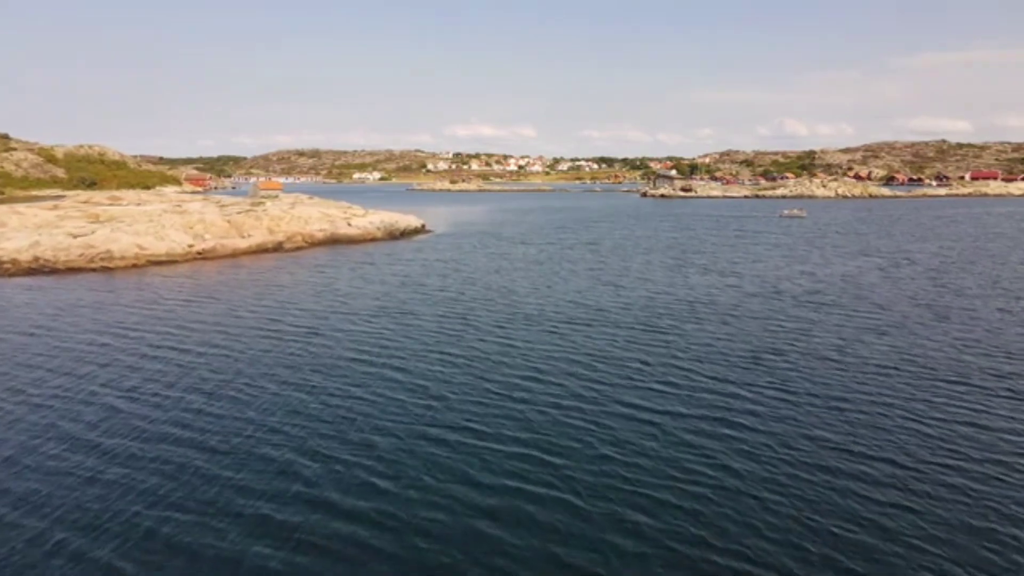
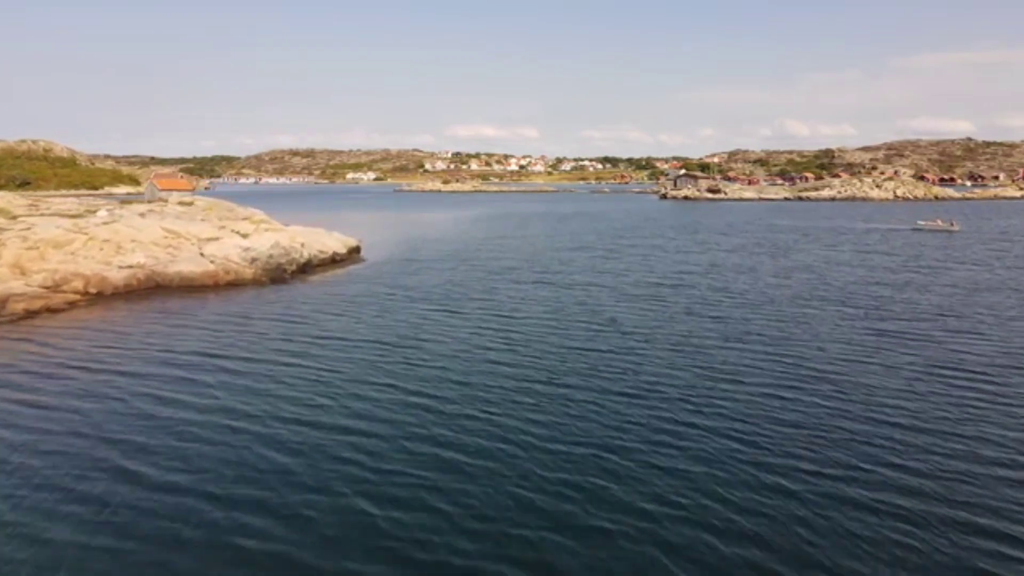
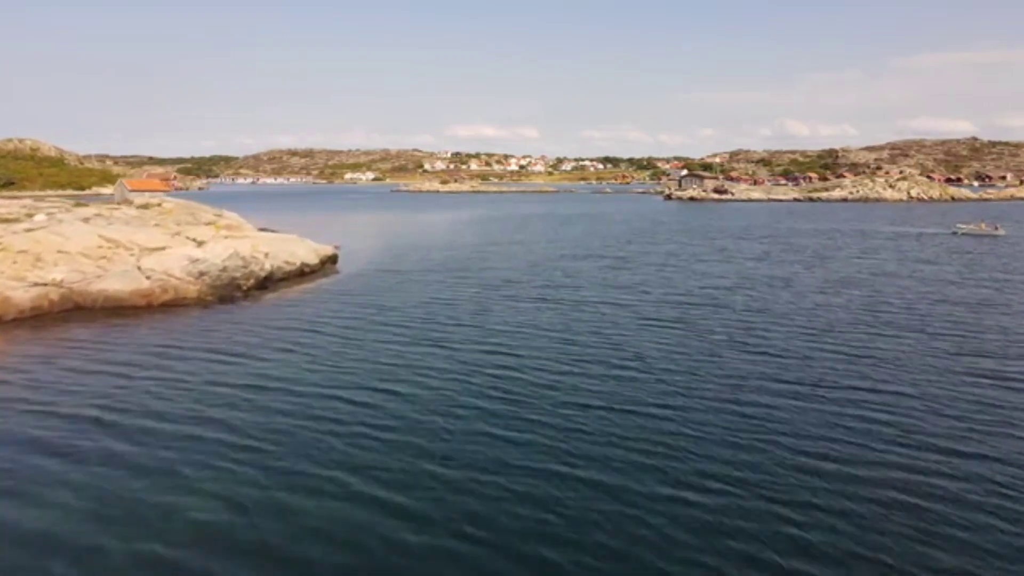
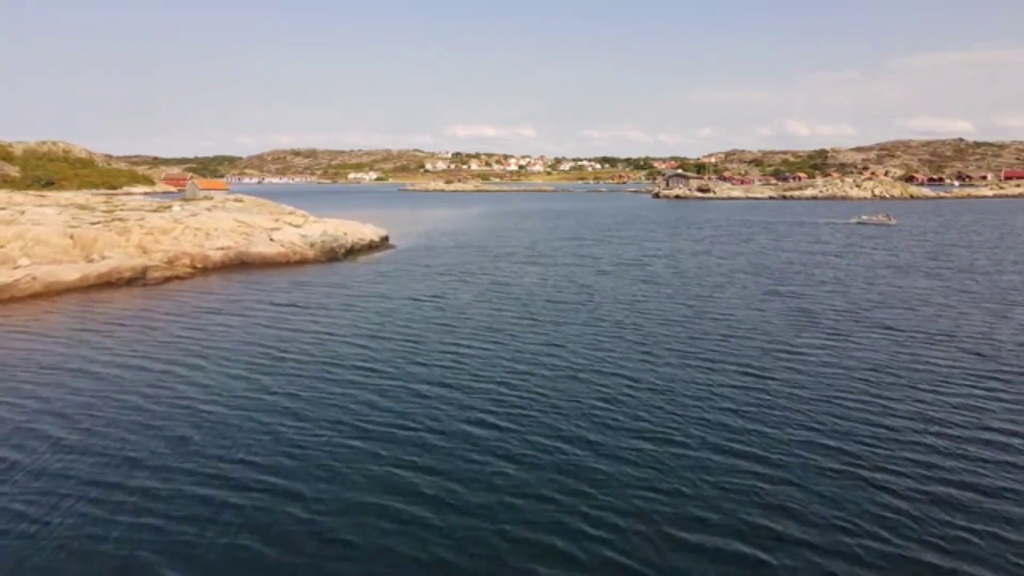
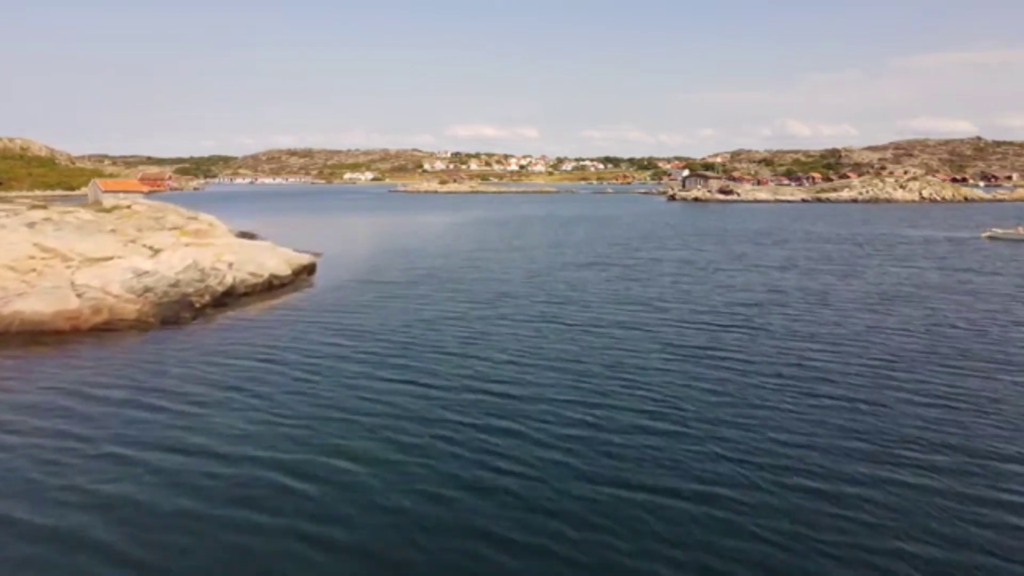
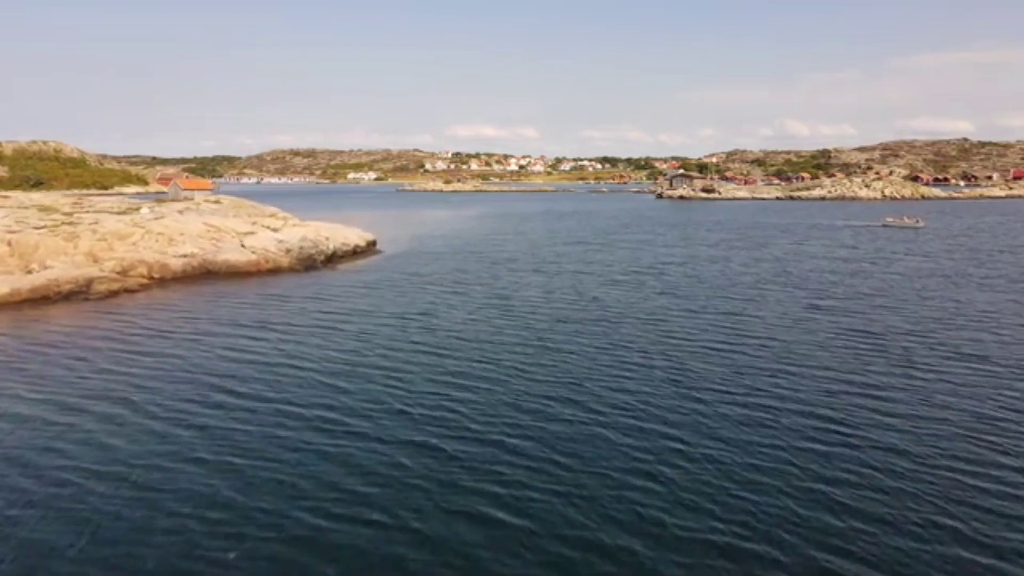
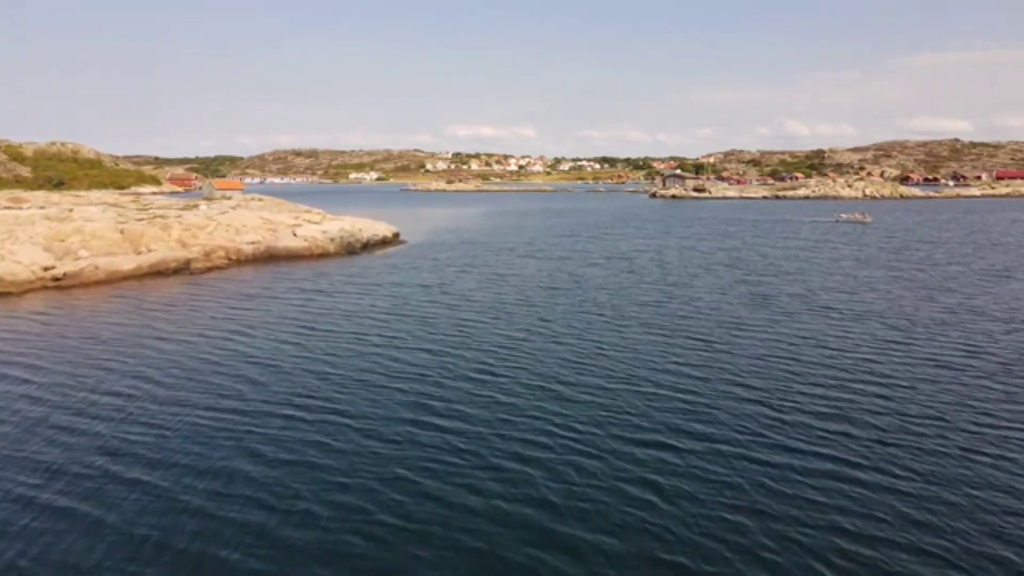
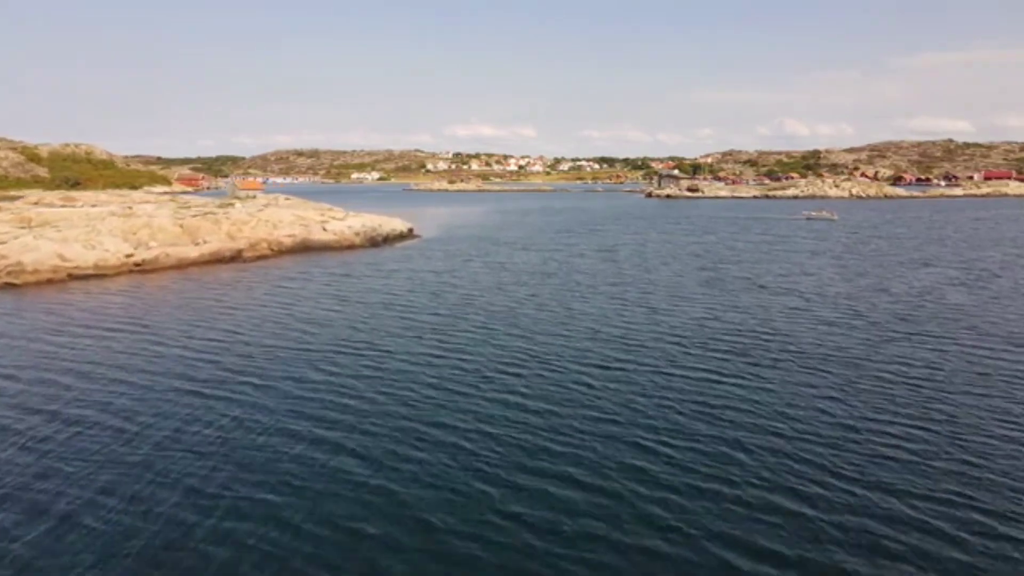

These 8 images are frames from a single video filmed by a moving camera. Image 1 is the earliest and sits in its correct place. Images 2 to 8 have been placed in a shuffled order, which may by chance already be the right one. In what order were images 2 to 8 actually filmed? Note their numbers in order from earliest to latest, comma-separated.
8, 7, 4, 6, 2, 3, 5
